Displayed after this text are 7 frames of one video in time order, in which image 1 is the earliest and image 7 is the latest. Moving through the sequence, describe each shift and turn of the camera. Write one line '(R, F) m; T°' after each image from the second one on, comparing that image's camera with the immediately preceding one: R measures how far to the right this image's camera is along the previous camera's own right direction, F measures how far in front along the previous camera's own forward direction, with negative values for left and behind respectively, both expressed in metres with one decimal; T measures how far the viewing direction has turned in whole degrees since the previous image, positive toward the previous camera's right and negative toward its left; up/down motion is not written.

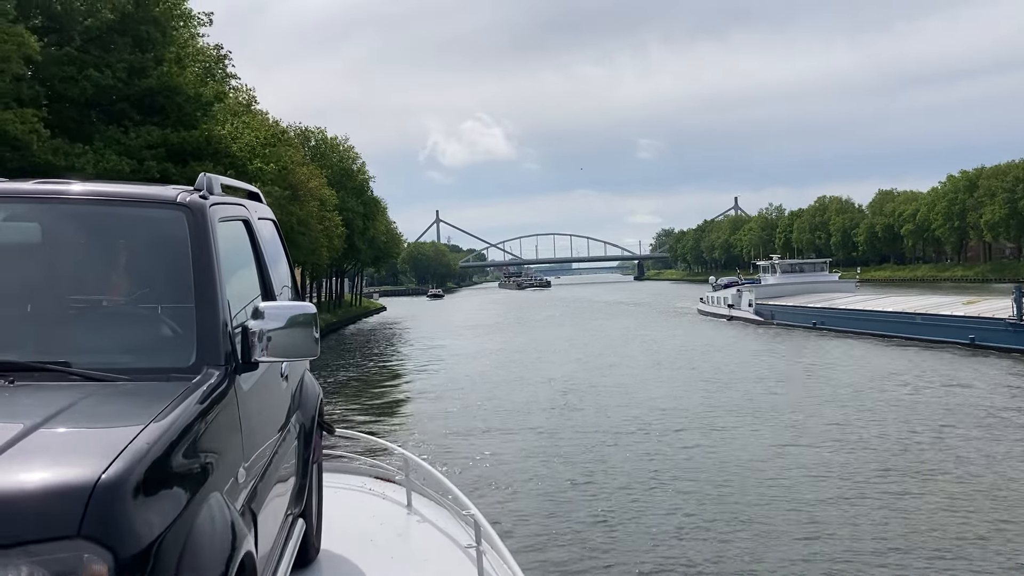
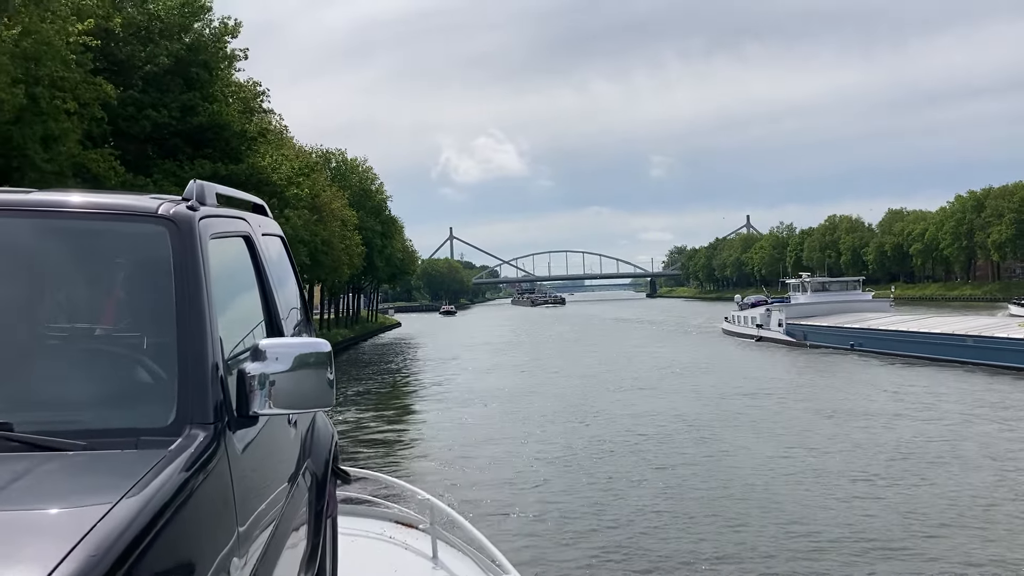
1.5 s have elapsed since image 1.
(0.0, +0.1) m; -1°
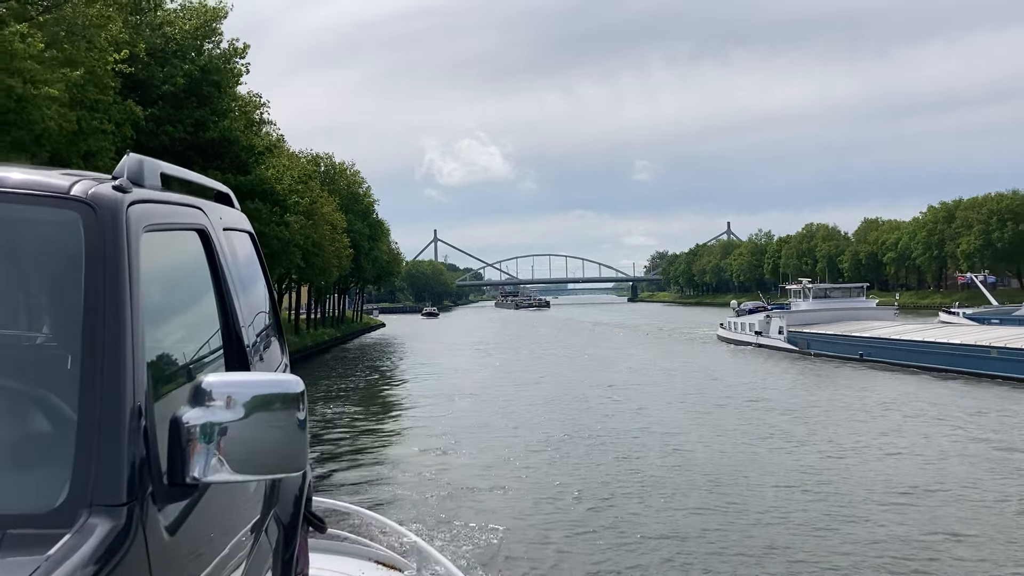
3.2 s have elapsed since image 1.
(0.0, +0.1) m; +1°
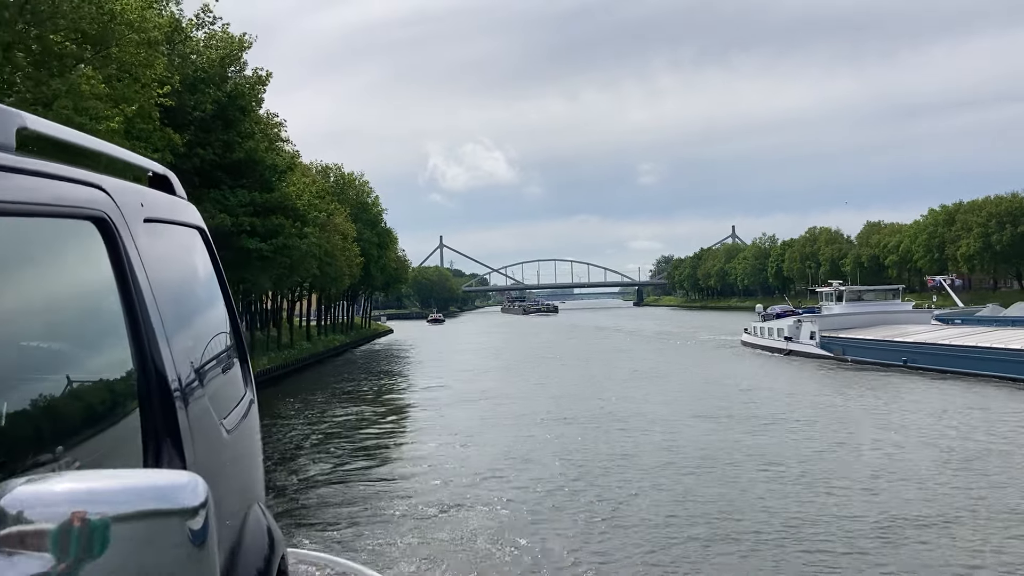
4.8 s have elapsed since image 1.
(+0.1, -2.1) m; 0°
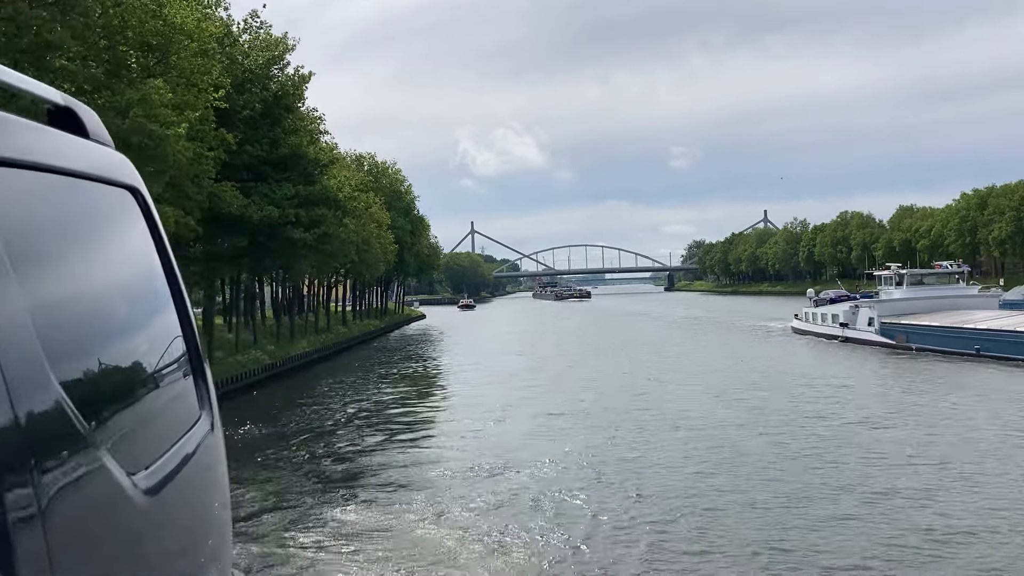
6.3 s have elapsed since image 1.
(+0.1, -1.2) m; -2°
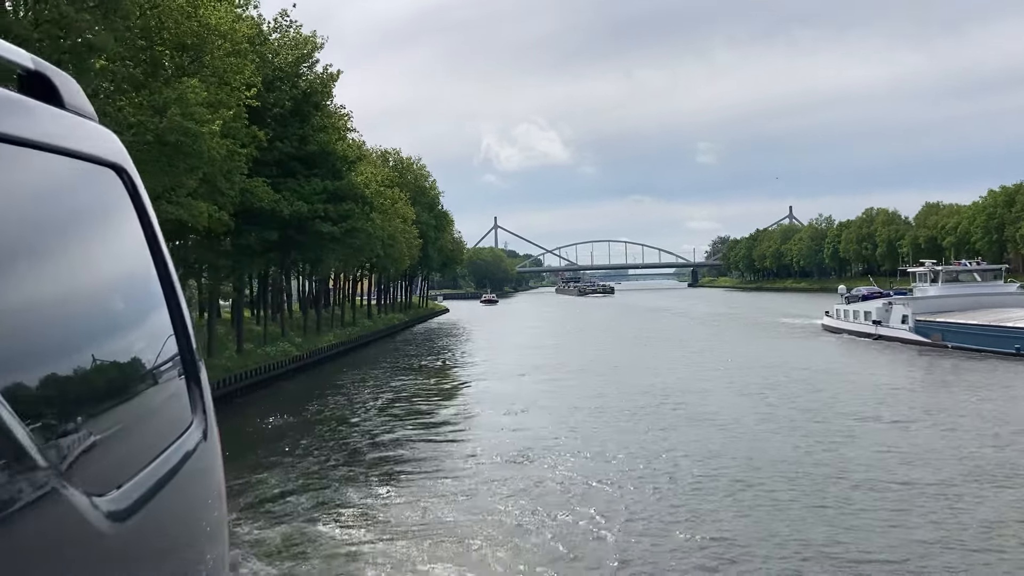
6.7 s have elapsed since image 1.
(0.0, -0.4) m; -2°
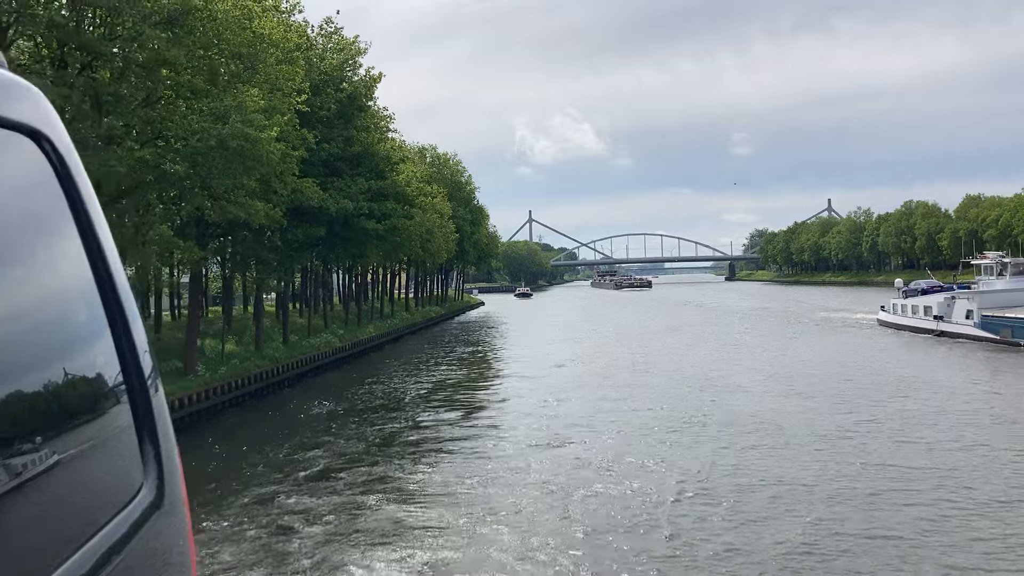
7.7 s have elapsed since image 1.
(0.0, -0.9) m; -2°
